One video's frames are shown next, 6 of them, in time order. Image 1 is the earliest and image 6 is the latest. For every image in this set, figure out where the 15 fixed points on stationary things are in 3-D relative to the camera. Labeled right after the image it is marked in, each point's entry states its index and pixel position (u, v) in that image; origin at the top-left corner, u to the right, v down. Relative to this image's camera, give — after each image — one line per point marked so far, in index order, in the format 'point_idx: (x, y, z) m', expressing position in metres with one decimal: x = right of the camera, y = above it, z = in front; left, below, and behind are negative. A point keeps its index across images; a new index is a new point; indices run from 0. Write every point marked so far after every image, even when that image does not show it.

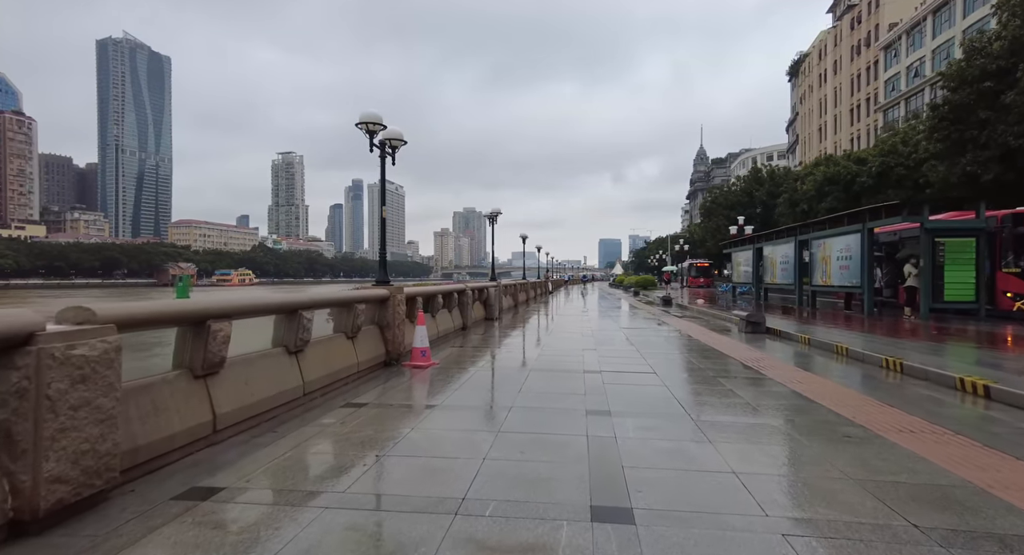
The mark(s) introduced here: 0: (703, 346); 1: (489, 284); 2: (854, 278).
0: (+4.4, -1.6, +11.1) m
1: (-0.8, -0.3, +17.7) m
2: (+12.9, 0.0, +18.1) m
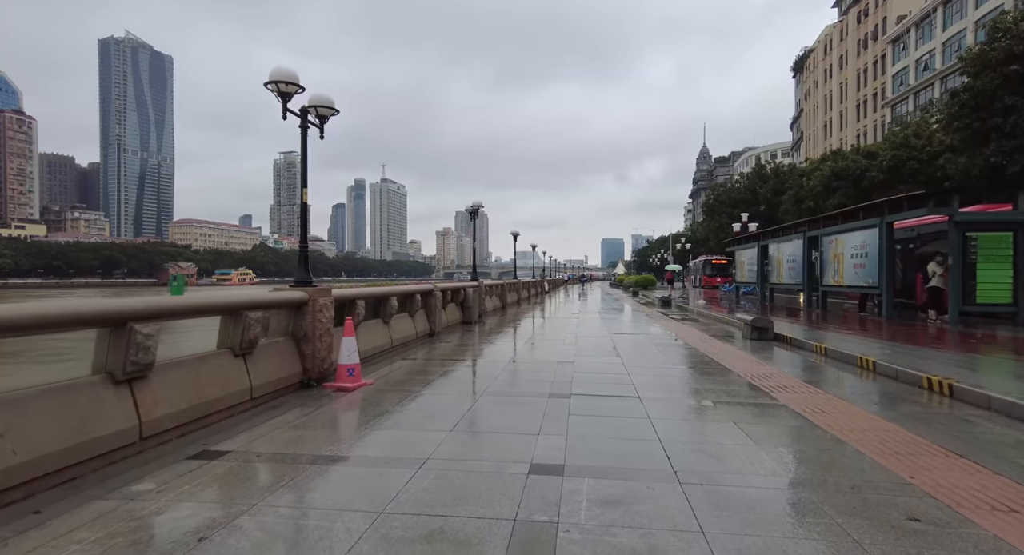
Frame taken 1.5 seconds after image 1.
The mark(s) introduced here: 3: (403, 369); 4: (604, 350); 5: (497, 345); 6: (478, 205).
0: (+3.7, -1.6, +9.5) m
1: (-1.4, -0.2, +16.1) m
2: (+12.2, 0.0, +16.4) m
3: (-1.9, -1.6, +8.4) m
4: (+1.9, -1.6, +10.4) m
5: (-0.3, -1.8, +12.6) m
6: (-1.4, +2.8, +18.1) m
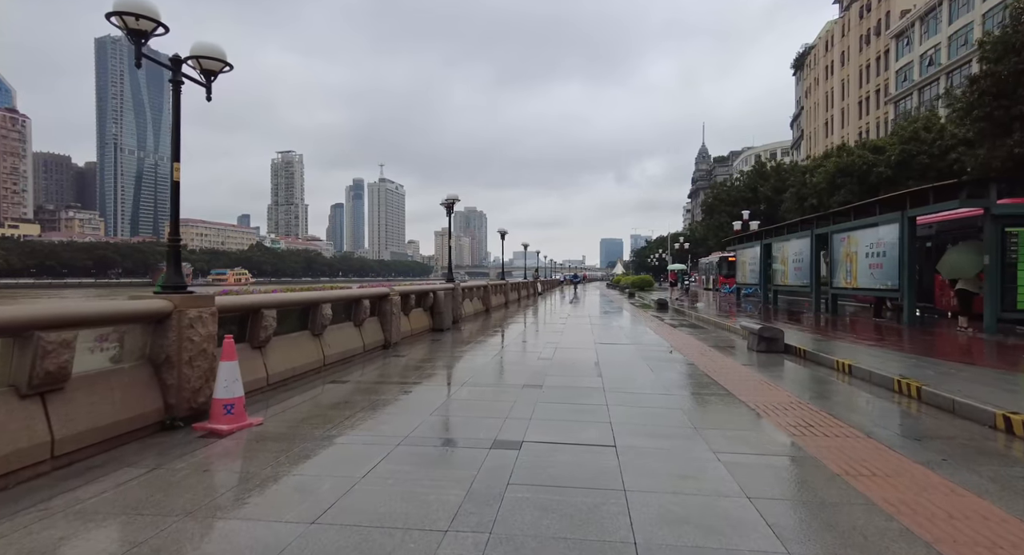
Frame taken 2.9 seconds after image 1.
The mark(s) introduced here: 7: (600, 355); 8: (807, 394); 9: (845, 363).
0: (+3.0, -1.7, +7.8) m
1: (-2.1, -0.3, +14.4) m
2: (+11.5, 0.0, +14.7) m
3: (-2.5, -1.7, +6.7) m
4: (+1.2, -1.6, +8.7) m
5: (-1.0, -1.8, +10.9) m
6: (-2.1, +2.8, +16.4) m
7: (+1.8, -1.6, +10.0) m
8: (+4.4, -1.7, +7.0) m
9: (+6.1, -1.5, +8.9) m
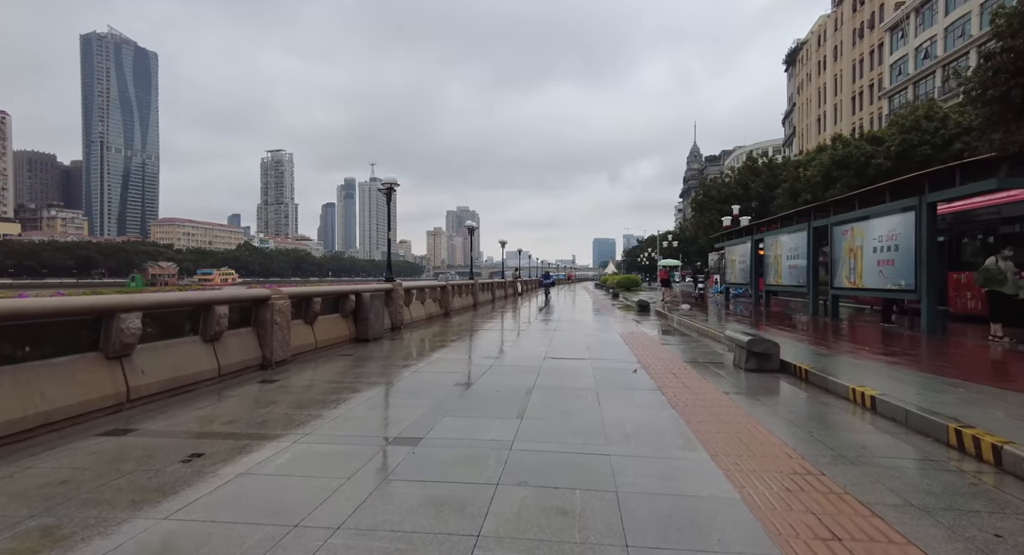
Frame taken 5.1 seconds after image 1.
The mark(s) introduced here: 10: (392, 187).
0: (+1.7, -1.6, +5.4) m
1: (-3.5, -0.3, +12.0) m
2: (+10.1, 0.0, +12.5) m
3: (-3.9, -1.6, +4.3) m
4: (-0.1, -1.6, +6.3) m
5: (-2.3, -1.8, +8.5) m
6: (-3.5, +2.8, +14.0) m
7: (+0.4, -1.6, +7.6) m
8: (+3.1, -1.7, +4.7) m
9: (+4.8, -1.5, +6.6) m
10: (-3.5, +2.7, +13.9) m
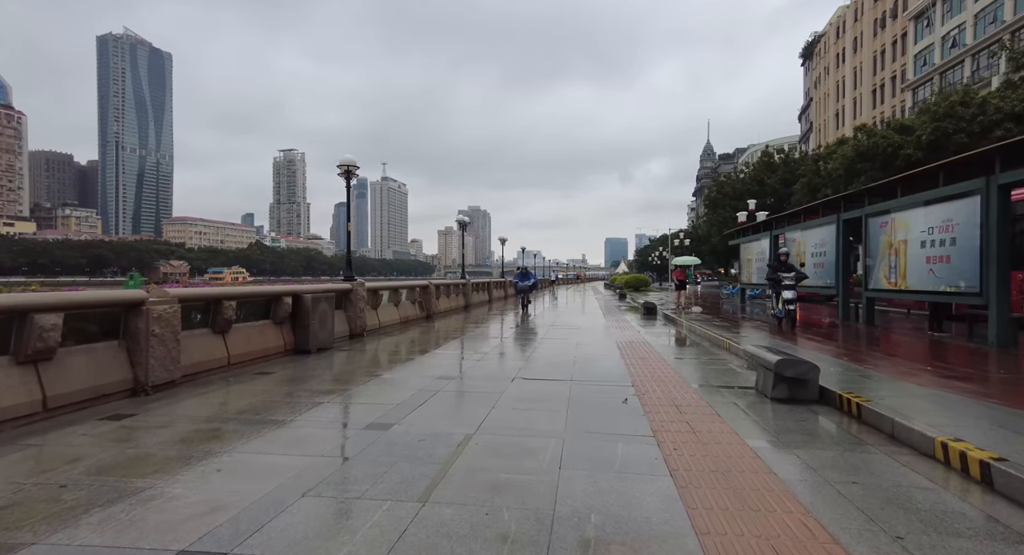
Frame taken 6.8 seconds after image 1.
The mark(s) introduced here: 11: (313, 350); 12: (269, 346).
0: (+1.0, -1.6, +3.4) m
1: (-4.1, -0.2, +10.1) m
2: (+9.6, 0.0, +10.3) m
3: (-4.6, -1.6, +2.4) m
4: (-0.8, -1.6, +4.4) m
5: (-3.0, -1.7, +6.5) m
6: (-4.0, +2.9, +12.1) m
7: (-0.2, -1.6, +5.6) m
8: (+2.3, -1.7, +2.6) m
9: (+4.1, -1.5, +4.5) m
10: (-4.0, +2.7, +12.0) m
11: (-4.0, -1.5, +9.6) m
12: (-4.4, -1.3, +8.8) m
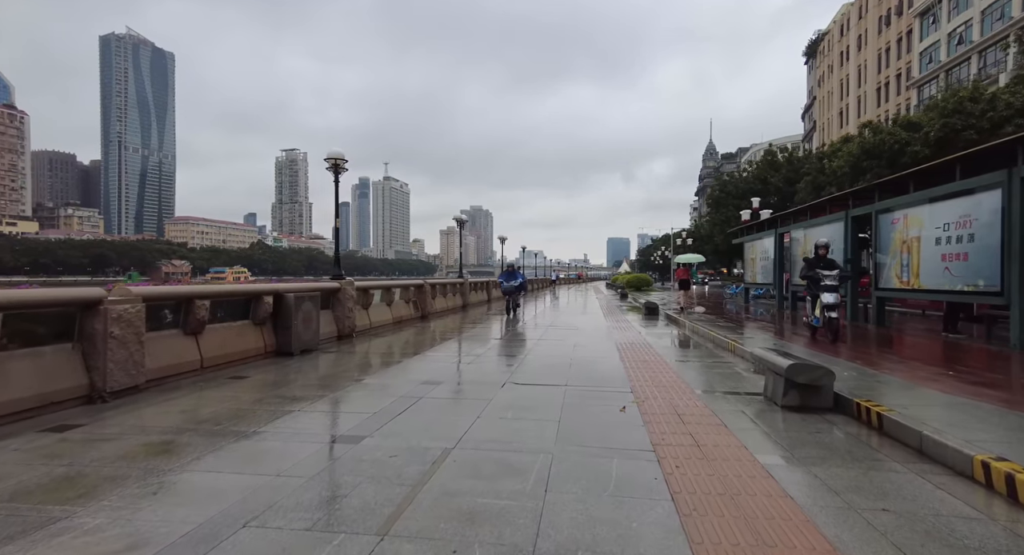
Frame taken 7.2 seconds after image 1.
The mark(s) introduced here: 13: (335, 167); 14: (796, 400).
0: (+0.8, -1.6, +2.9) m
1: (-4.2, -0.2, +9.6) m
2: (+9.4, 0.0, +9.8) m
3: (-4.7, -1.6, +1.9) m
4: (-1.0, -1.5, +3.9) m
5: (-3.1, -1.7, +6.1) m
6: (-4.1, +2.9, +11.6) m
7: (-0.4, -1.6, +5.1) m
8: (+2.2, -1.6, +2.1) m
9: (+4.0, -1.4, +4.0) m
10: (-4.1, +2.7, +11.5) m
11: (-4.1, -1.4, +9.2) m
12: (-4.6, -1.2, +8.4) m
13: (-4.3, +2.6, +11.6) m
14: (+3.6, -1.5, +6.0) m
